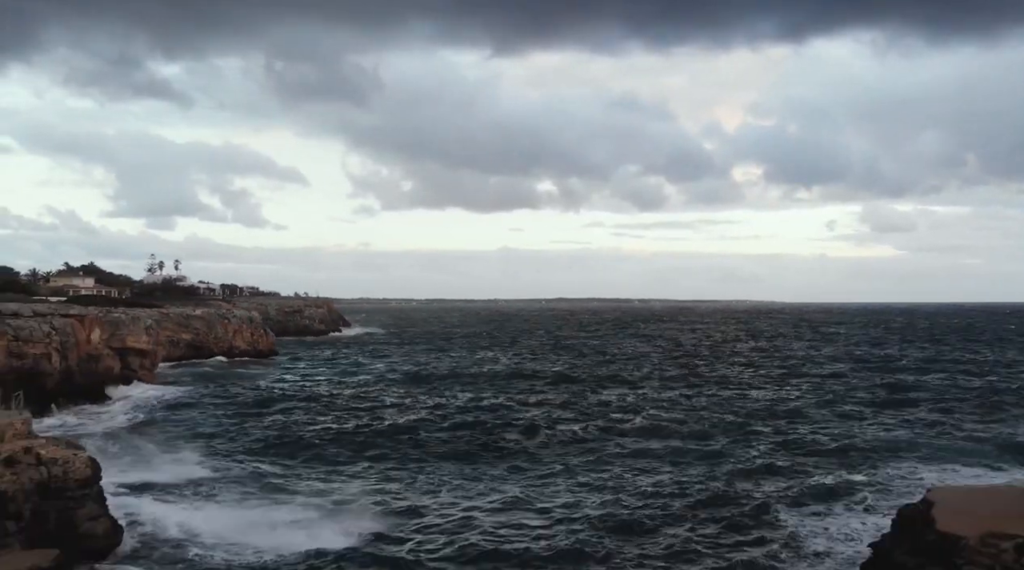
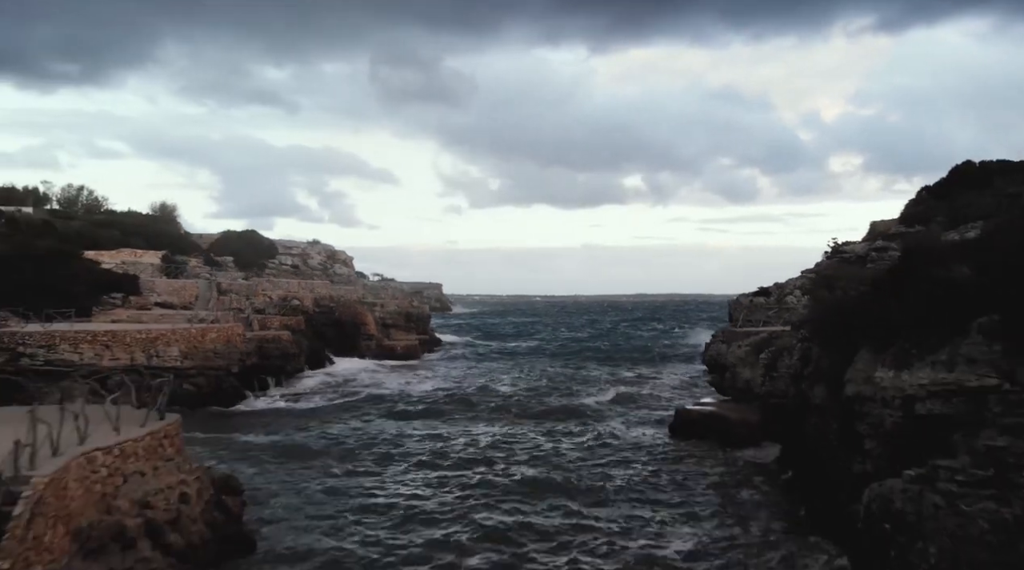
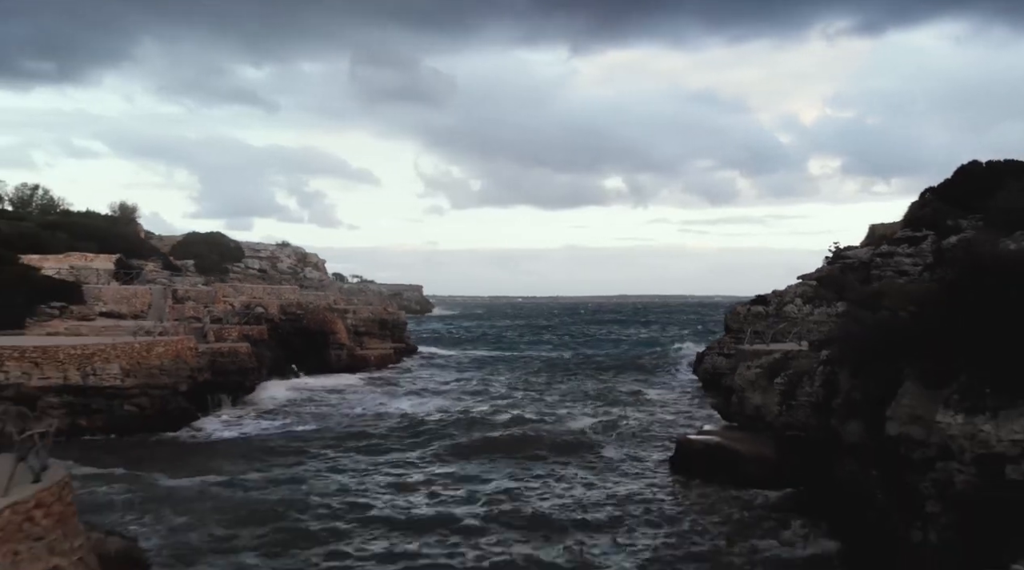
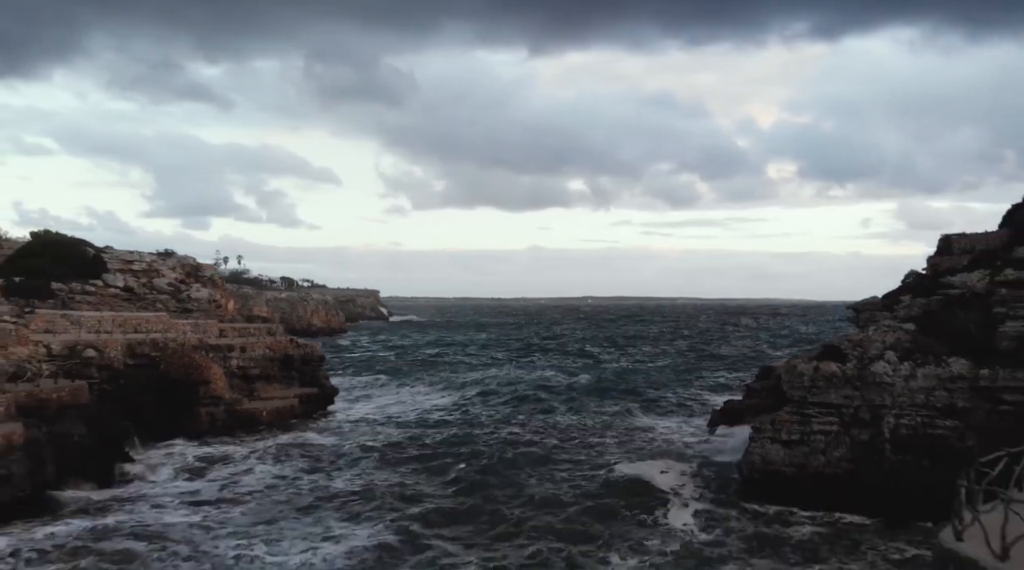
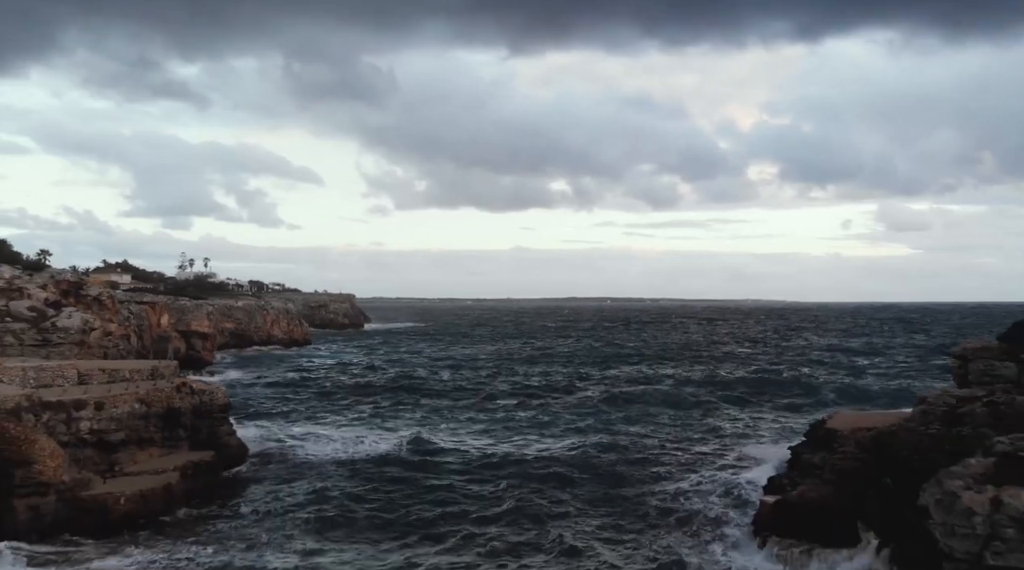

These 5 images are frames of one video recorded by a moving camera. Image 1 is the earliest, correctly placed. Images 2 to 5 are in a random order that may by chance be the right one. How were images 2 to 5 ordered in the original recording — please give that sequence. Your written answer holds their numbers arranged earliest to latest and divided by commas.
5, 4, 3, 2
